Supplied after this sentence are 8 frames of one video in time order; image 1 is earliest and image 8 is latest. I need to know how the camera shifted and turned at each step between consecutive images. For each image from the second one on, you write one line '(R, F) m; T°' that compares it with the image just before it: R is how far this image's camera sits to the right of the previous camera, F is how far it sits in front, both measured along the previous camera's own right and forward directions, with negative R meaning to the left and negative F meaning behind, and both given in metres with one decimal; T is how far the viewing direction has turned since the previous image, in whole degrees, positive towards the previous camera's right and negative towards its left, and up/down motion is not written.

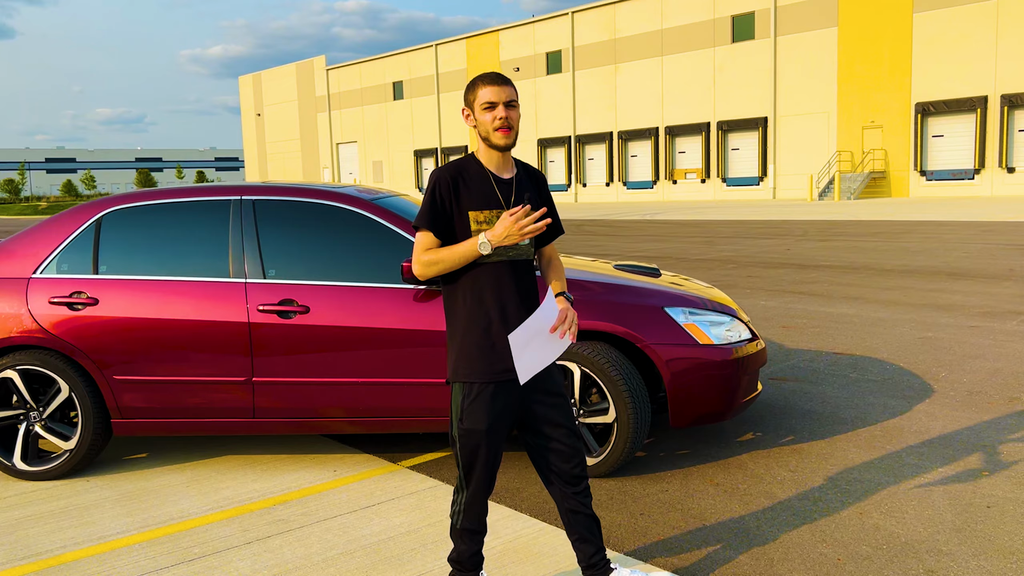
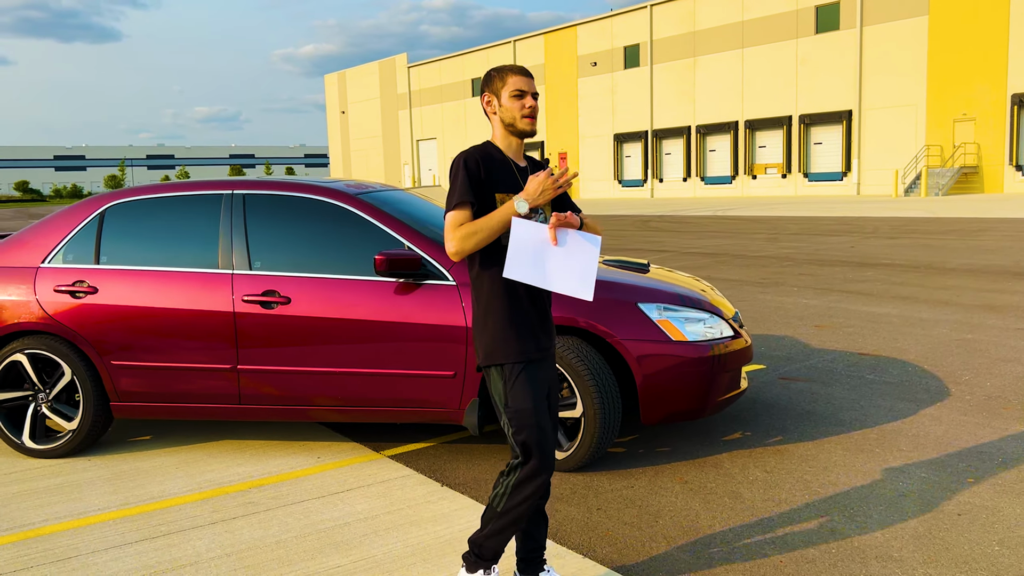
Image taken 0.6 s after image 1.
(+0.5, 0.0) m; -5°
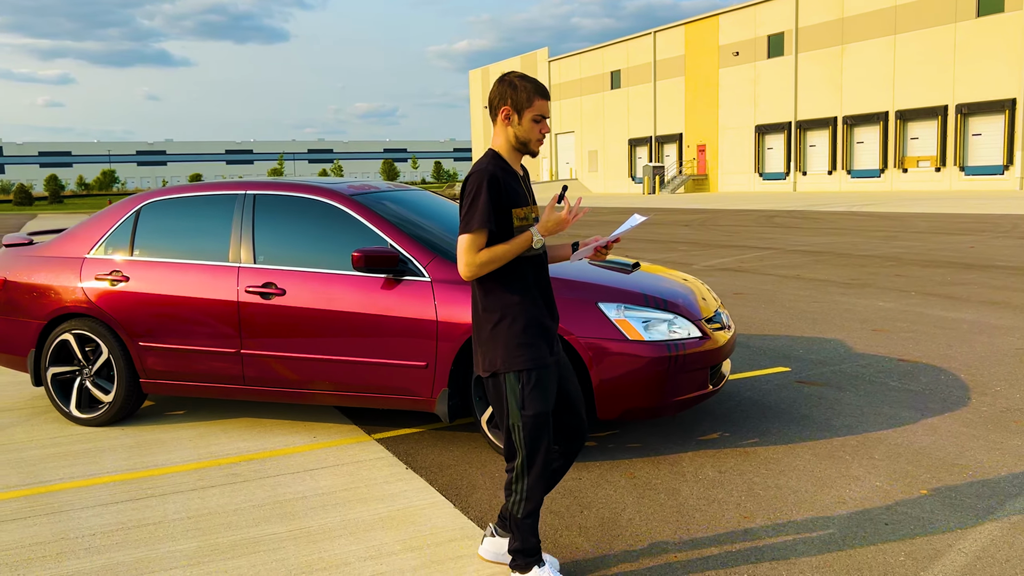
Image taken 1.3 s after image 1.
(+0.8, -0.1) m; -9°
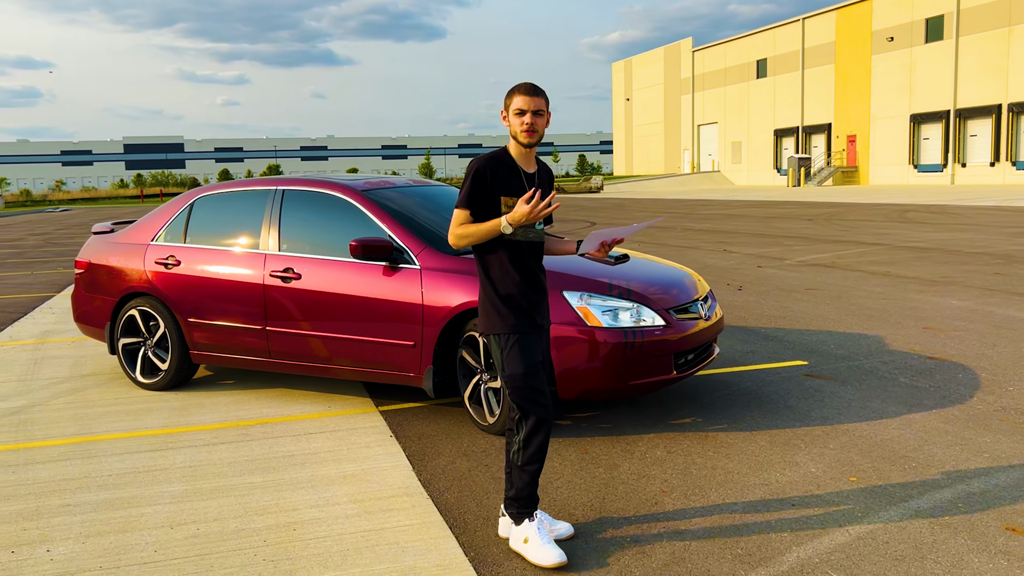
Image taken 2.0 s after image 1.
(+0.9, -0.3) m; -9°
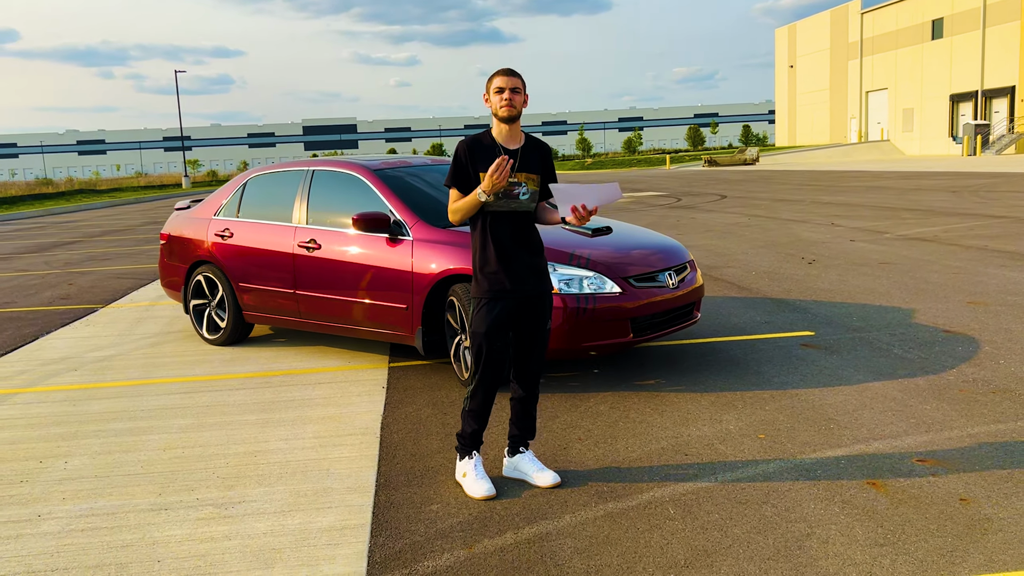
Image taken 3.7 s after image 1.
(+1.0, -0.4) m; -10°
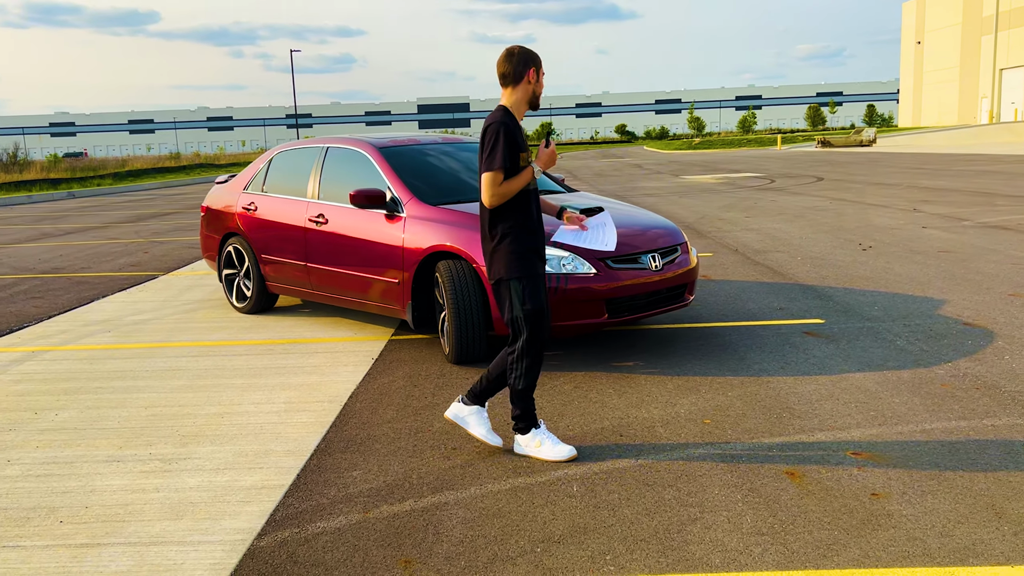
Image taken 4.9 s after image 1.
(+0.7, 0.0) m; -7°
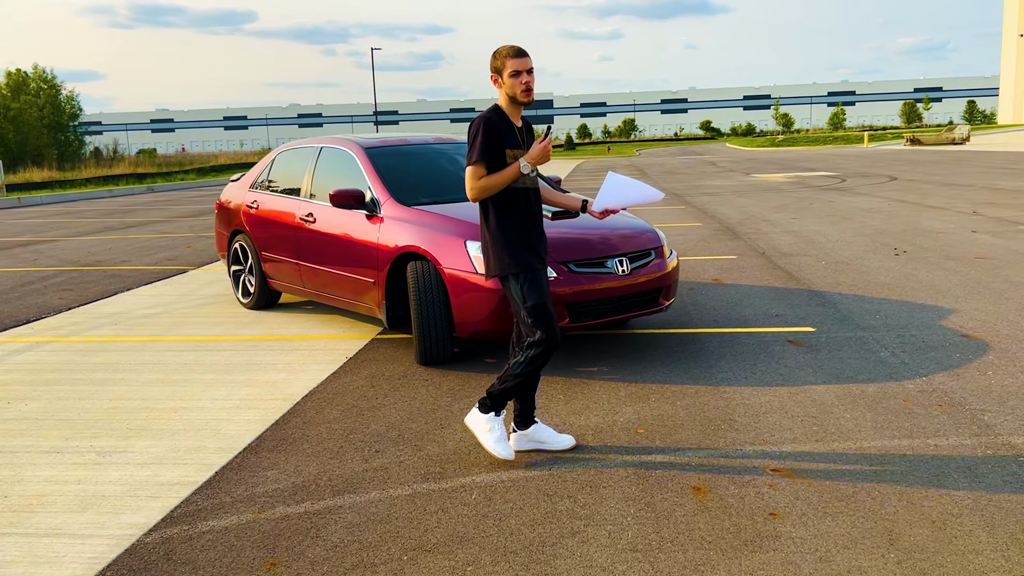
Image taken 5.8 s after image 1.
(+0.6, +0.1) m; -5°
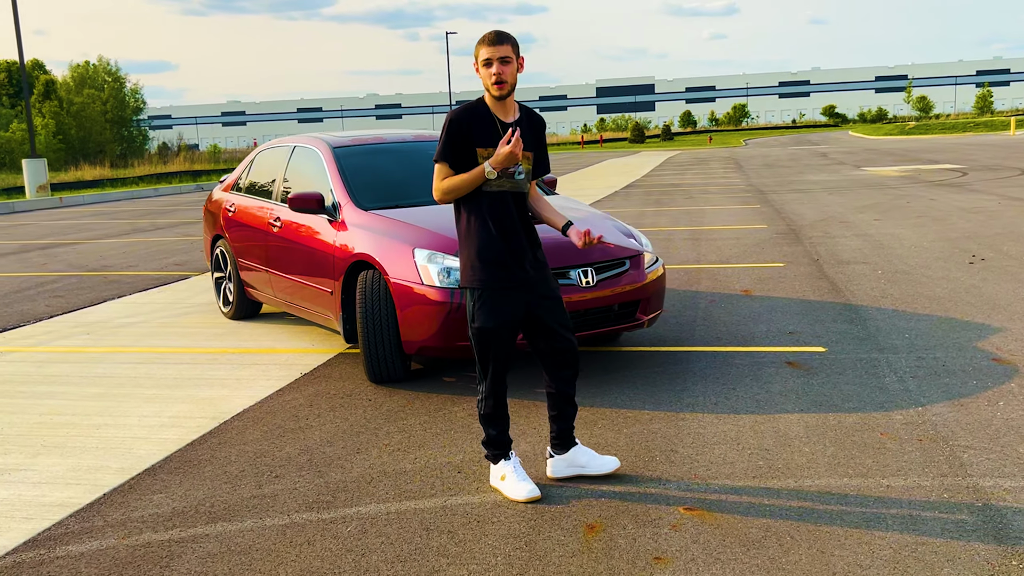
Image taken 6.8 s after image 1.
(+0.5, +0.4) m; -4°
